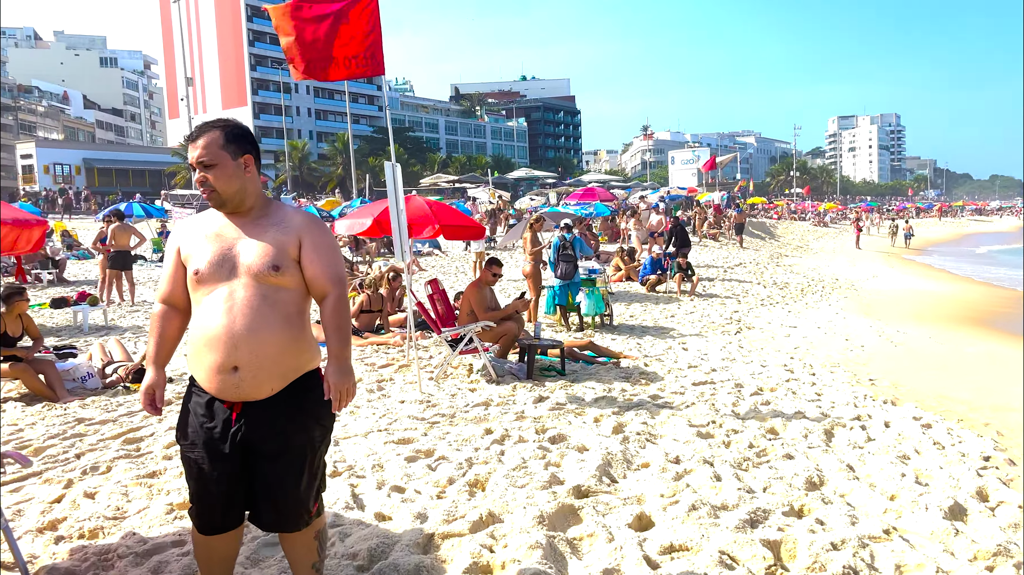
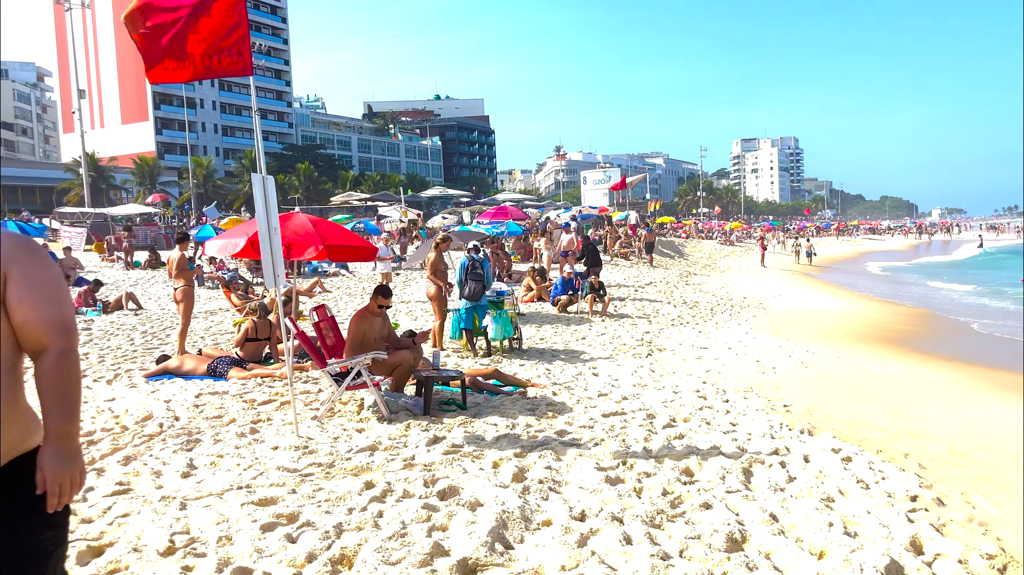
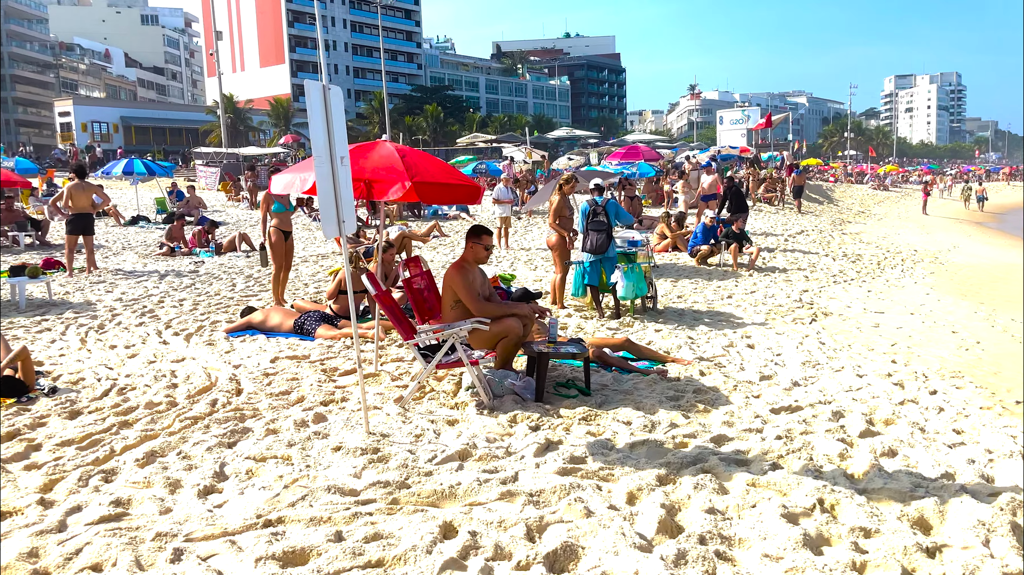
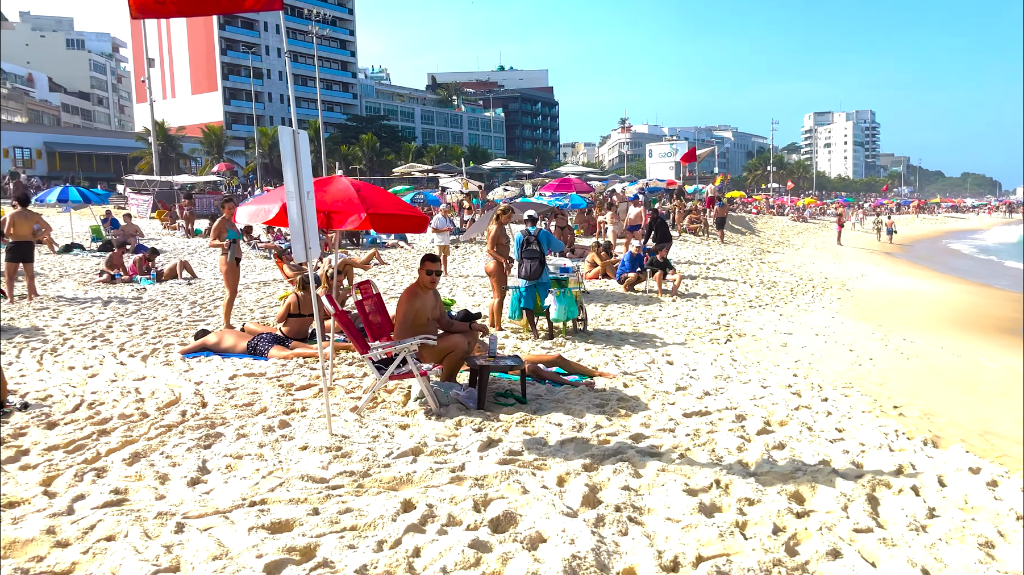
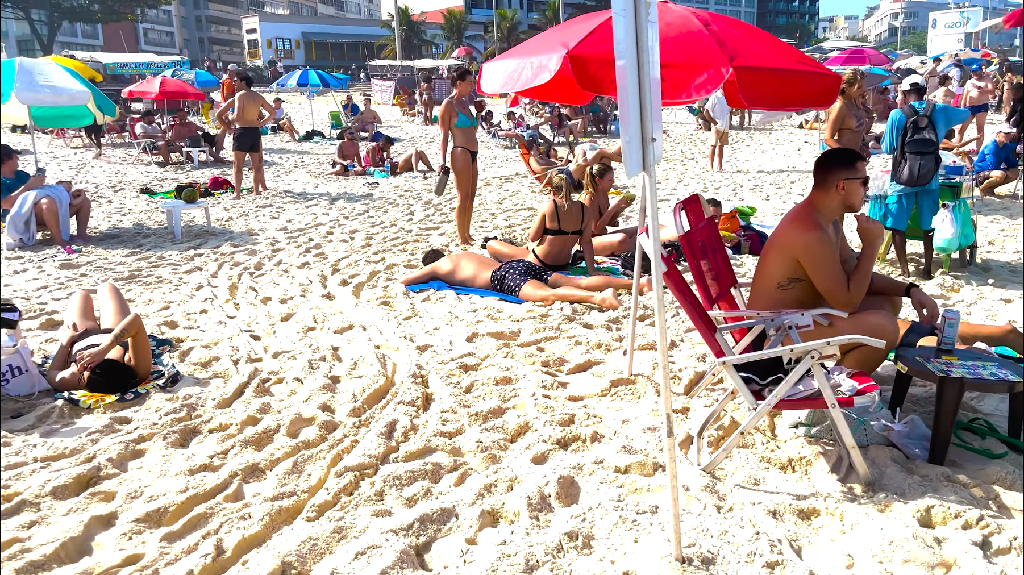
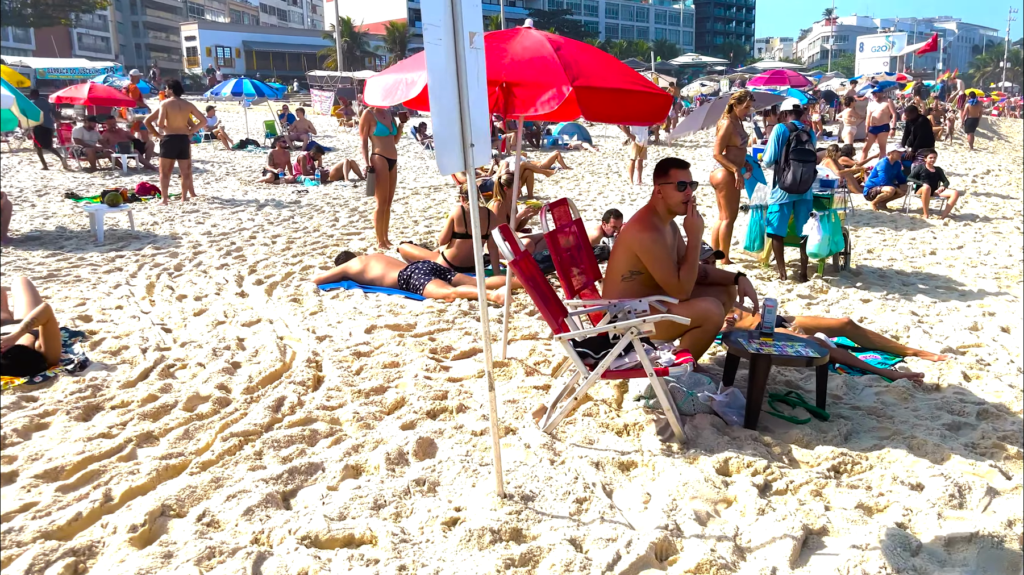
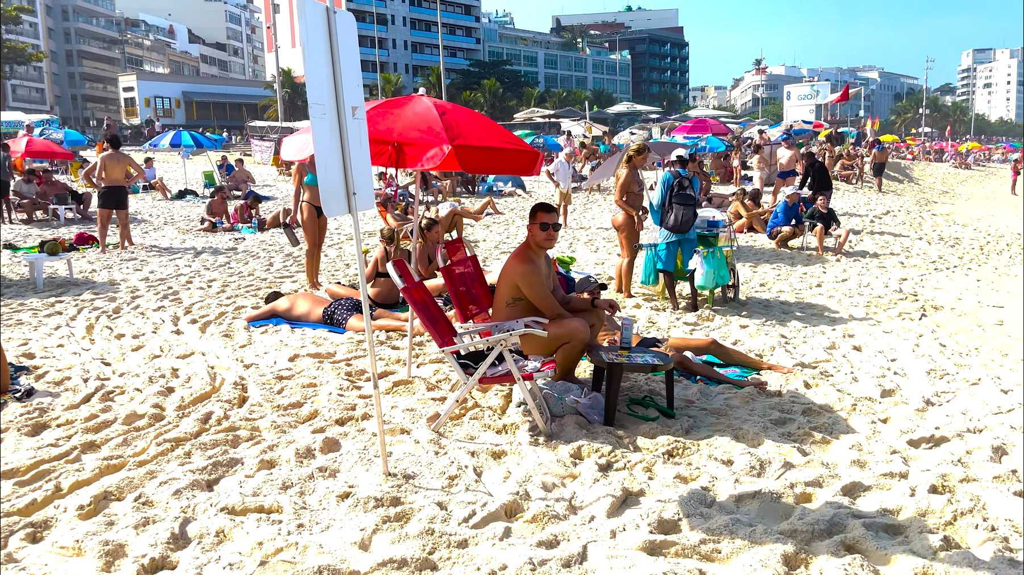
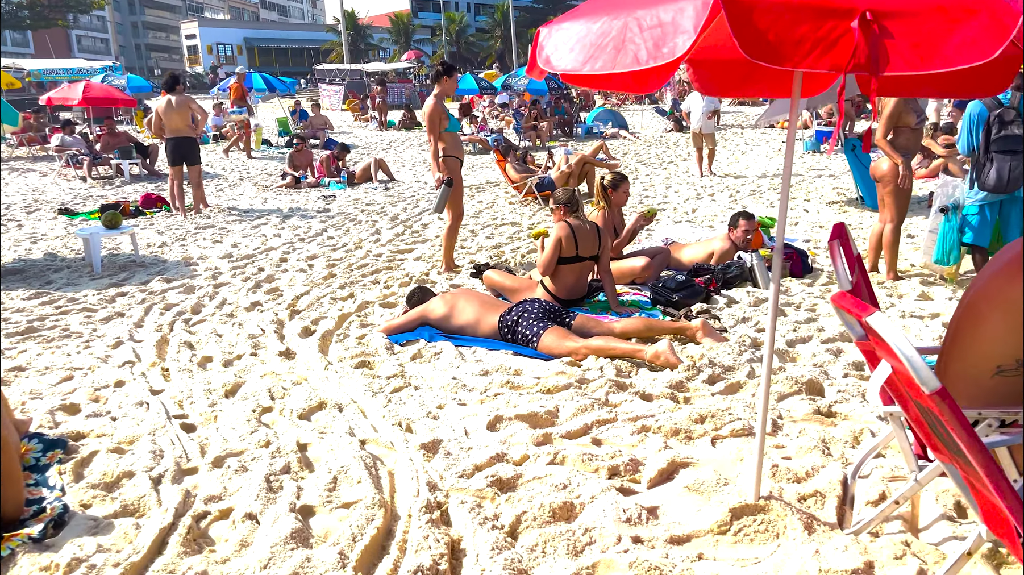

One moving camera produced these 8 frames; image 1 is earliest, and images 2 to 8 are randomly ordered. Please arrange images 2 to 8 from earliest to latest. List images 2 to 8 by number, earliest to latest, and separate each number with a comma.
2, 4, 3, 7, 6, 5, 8
